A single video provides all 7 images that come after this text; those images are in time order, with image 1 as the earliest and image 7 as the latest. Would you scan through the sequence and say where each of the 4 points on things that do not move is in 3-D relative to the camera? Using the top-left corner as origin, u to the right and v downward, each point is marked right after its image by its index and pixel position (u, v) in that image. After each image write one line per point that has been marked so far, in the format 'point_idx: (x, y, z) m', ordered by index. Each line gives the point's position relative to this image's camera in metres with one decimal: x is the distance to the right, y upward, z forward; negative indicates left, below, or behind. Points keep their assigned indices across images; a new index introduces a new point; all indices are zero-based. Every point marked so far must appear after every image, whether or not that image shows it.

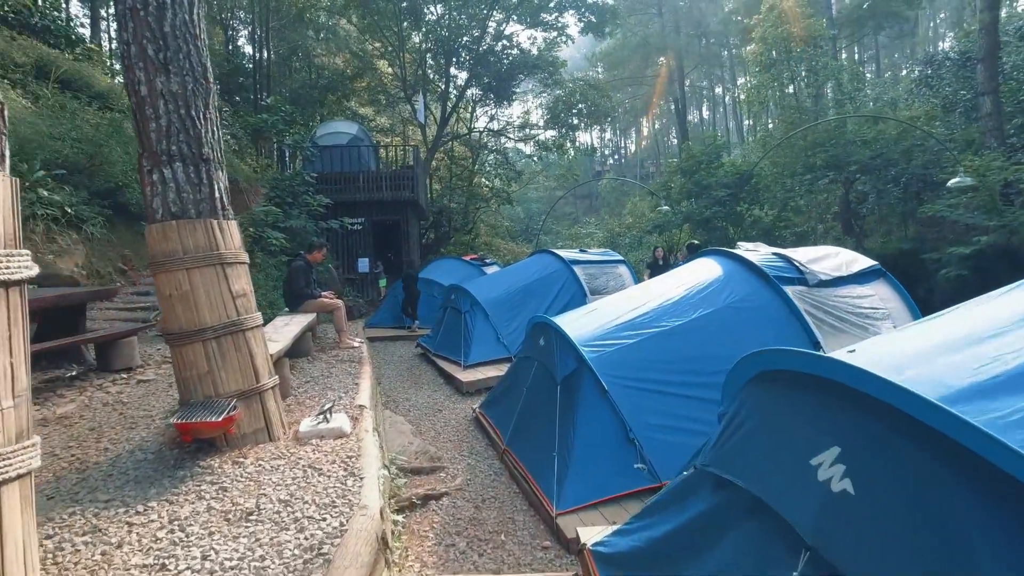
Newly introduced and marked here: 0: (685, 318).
0: (+1.4, -0.2, +4.6) m
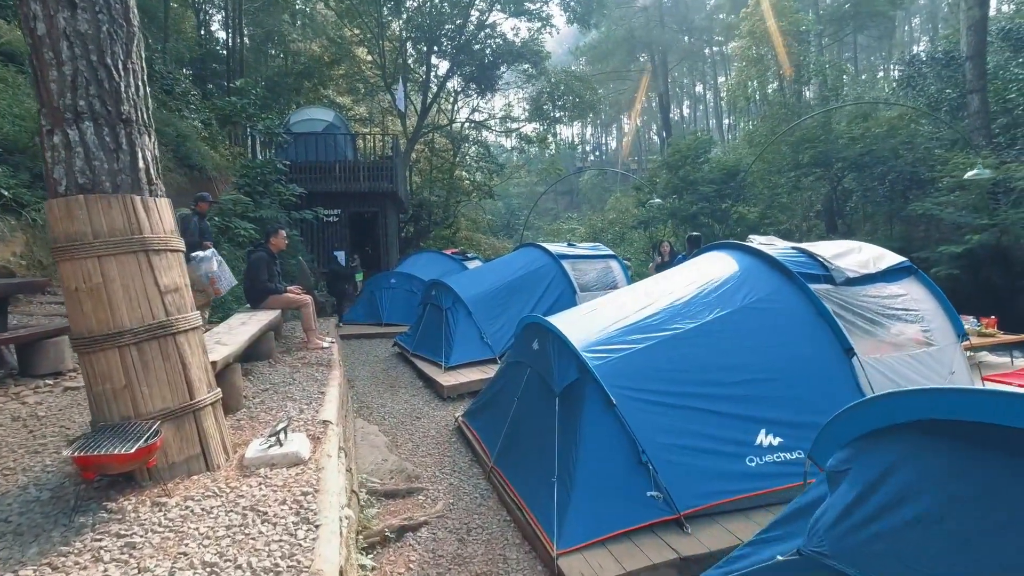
0: (+1.3, -0.2, +4.0) m
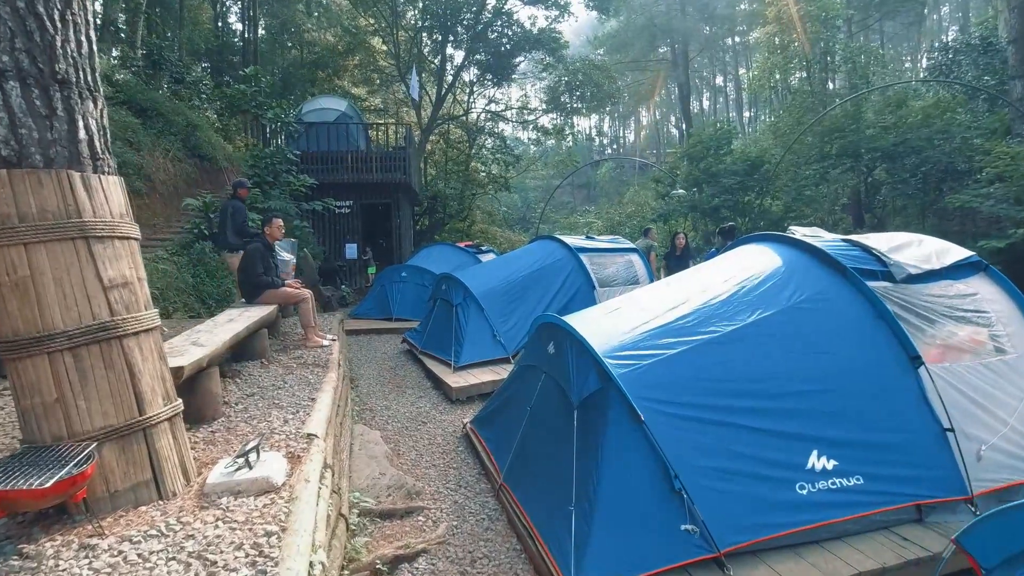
0: (+1.4, -0.2, +3.5) m
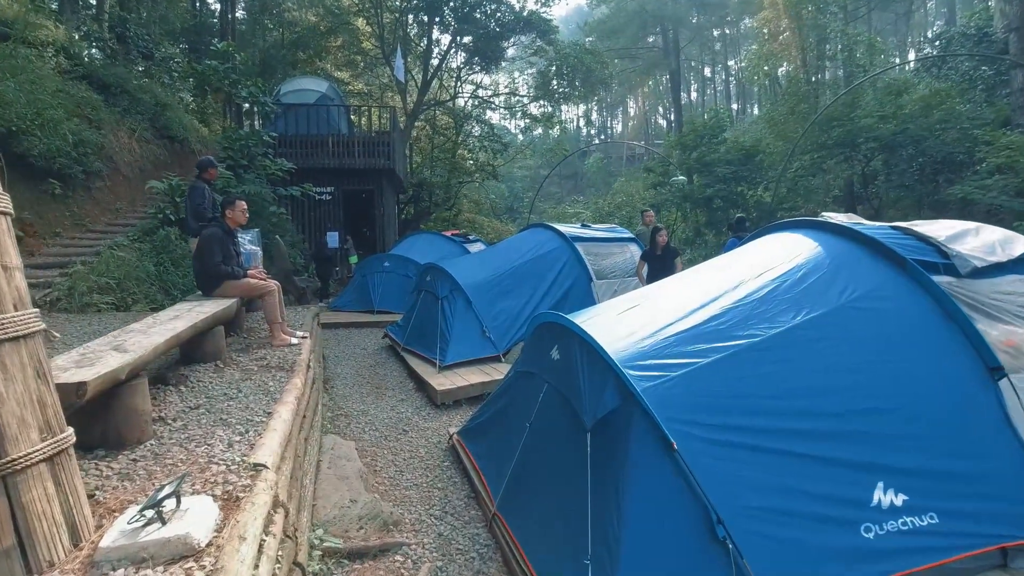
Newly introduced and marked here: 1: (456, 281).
0: (+1.4, -0.2, +2.9) m
1: (-0.6, +0.1, +6.7) m
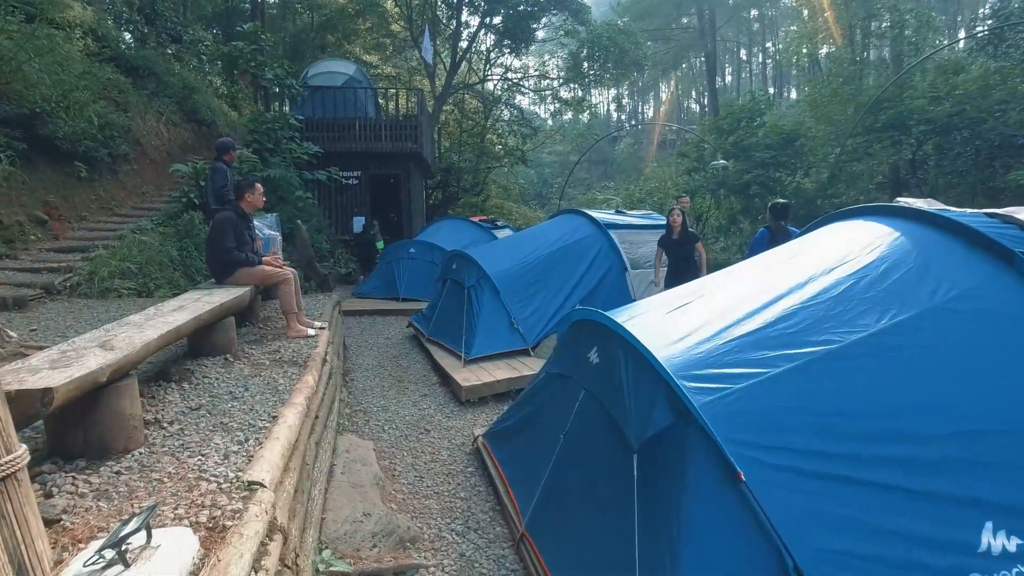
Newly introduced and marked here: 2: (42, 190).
0: (+1.5, -0.2, +2.5) m
1: (-0.3, +0.2, +6.4) m
2: (-6.9, +1.4, +8.5) m
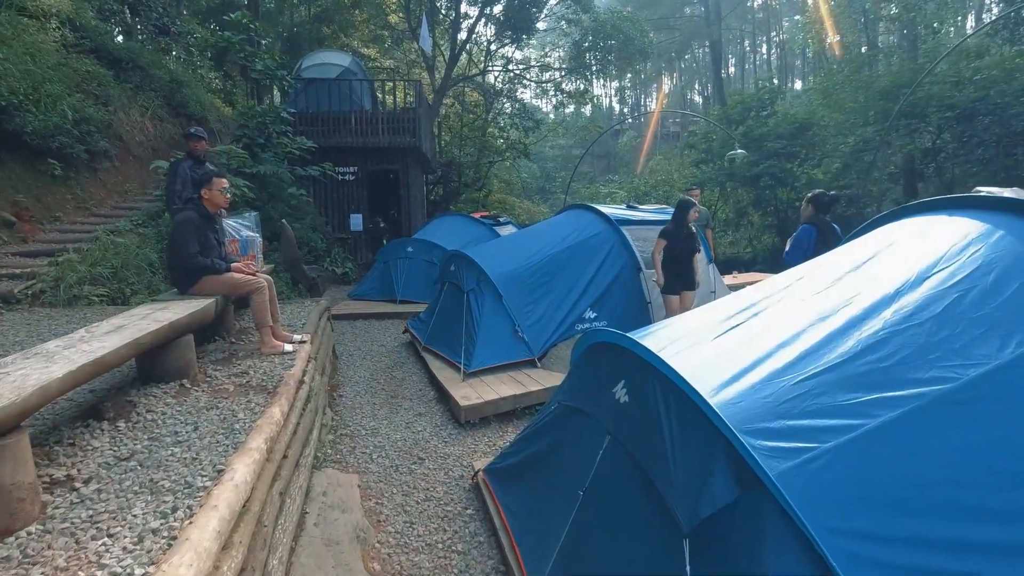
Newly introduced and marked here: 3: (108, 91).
0: (+1.5, -0.2, +1.9) m
1: (-0.3, +0.2, +5.8) m
2: (-6.9, +1.3, +7.9) m
3: (-7.2, +3.5, +10.2) m
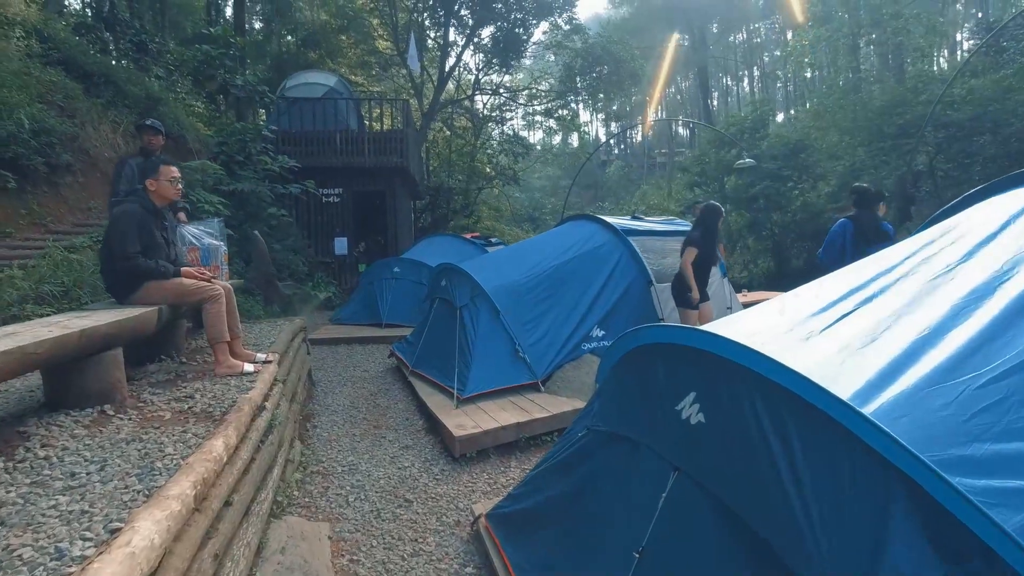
0: (+1.6, -0.1, +1.2) m
1: (-0.3, 0.0, +5.1) m
2: (-6.9, +1.1, +7.2) m
3: (-7.3, +3.1, +9.6) m
